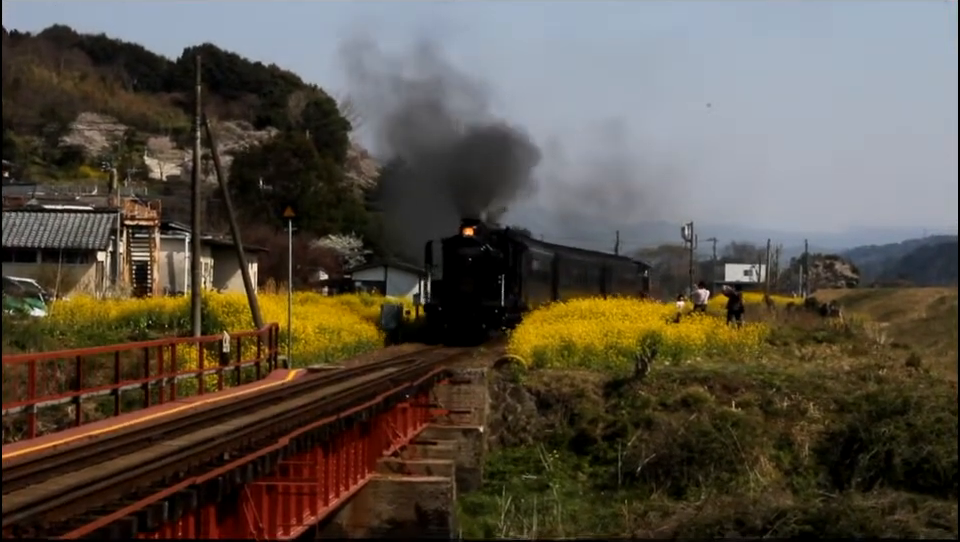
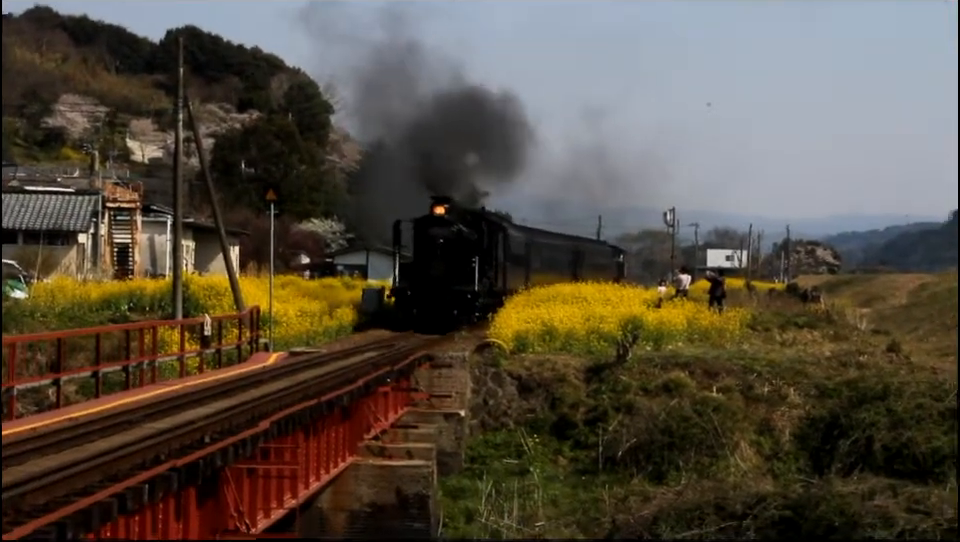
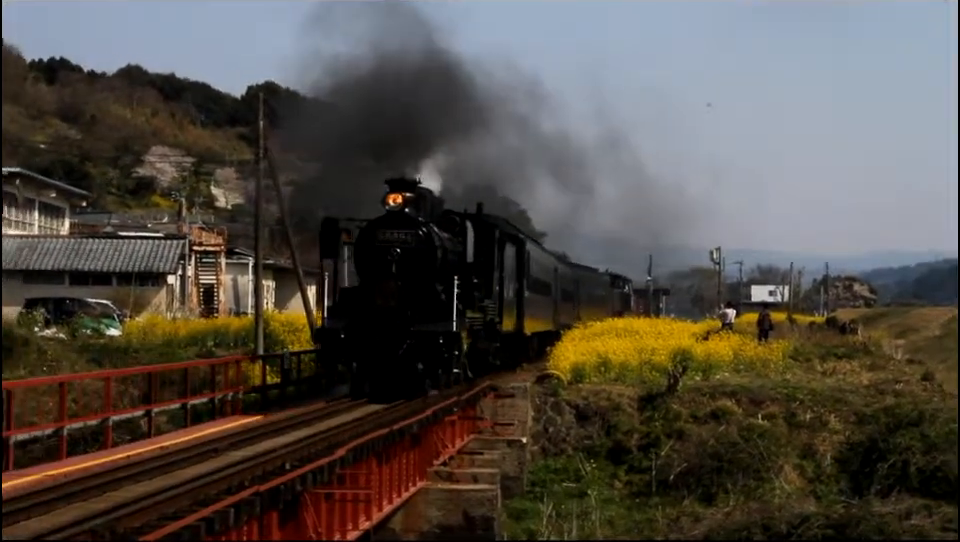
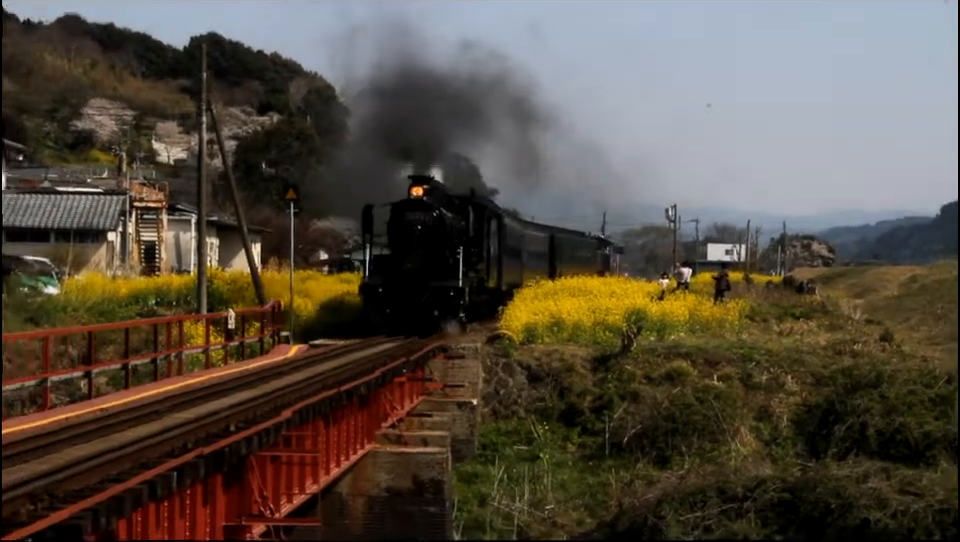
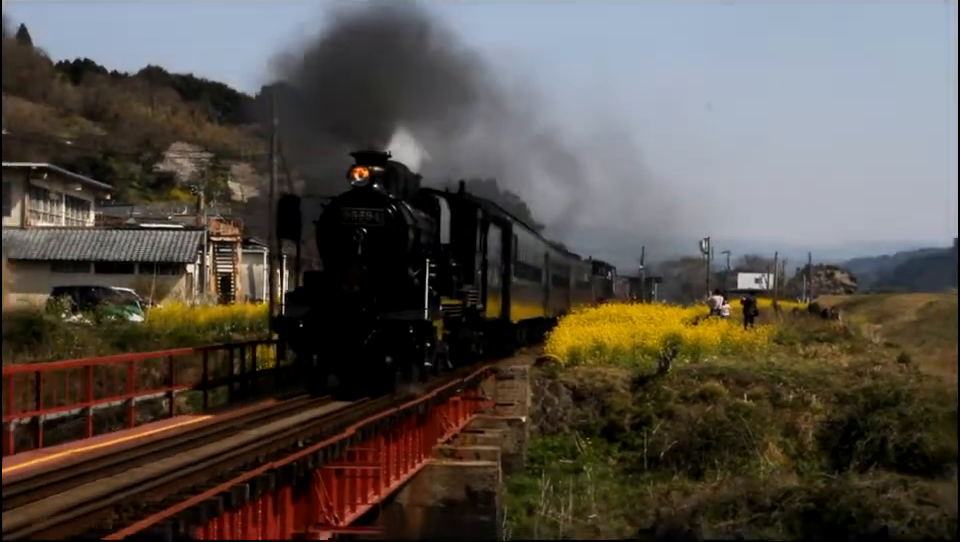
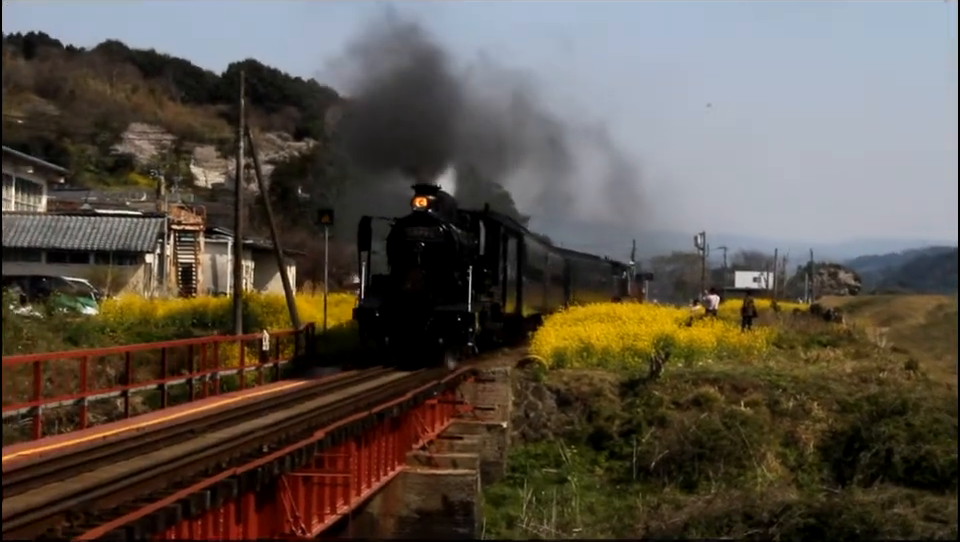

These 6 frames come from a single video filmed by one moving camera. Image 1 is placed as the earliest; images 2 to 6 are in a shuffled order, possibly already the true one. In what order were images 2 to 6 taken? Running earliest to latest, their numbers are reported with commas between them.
2, 4, 6, 3, 5
